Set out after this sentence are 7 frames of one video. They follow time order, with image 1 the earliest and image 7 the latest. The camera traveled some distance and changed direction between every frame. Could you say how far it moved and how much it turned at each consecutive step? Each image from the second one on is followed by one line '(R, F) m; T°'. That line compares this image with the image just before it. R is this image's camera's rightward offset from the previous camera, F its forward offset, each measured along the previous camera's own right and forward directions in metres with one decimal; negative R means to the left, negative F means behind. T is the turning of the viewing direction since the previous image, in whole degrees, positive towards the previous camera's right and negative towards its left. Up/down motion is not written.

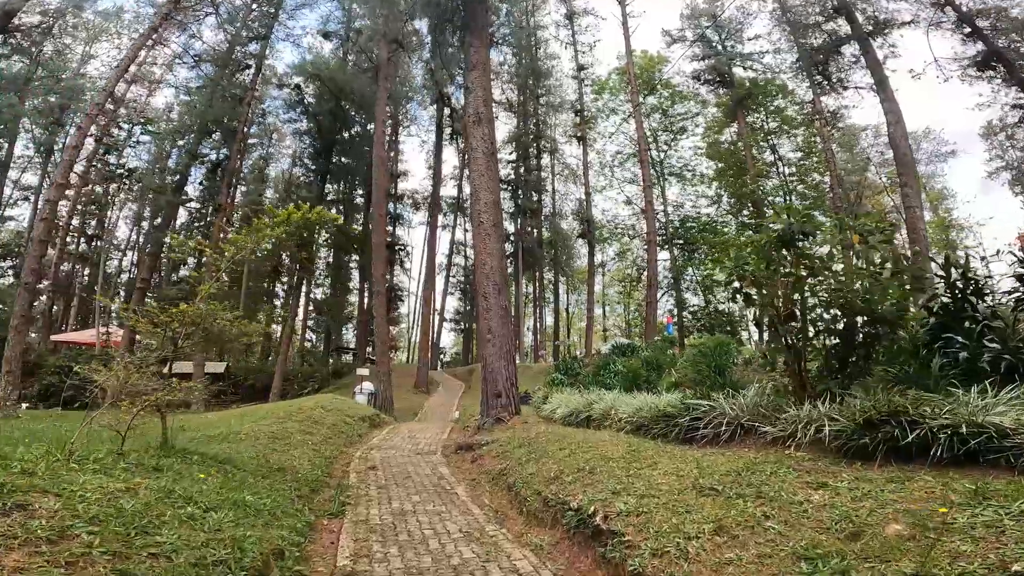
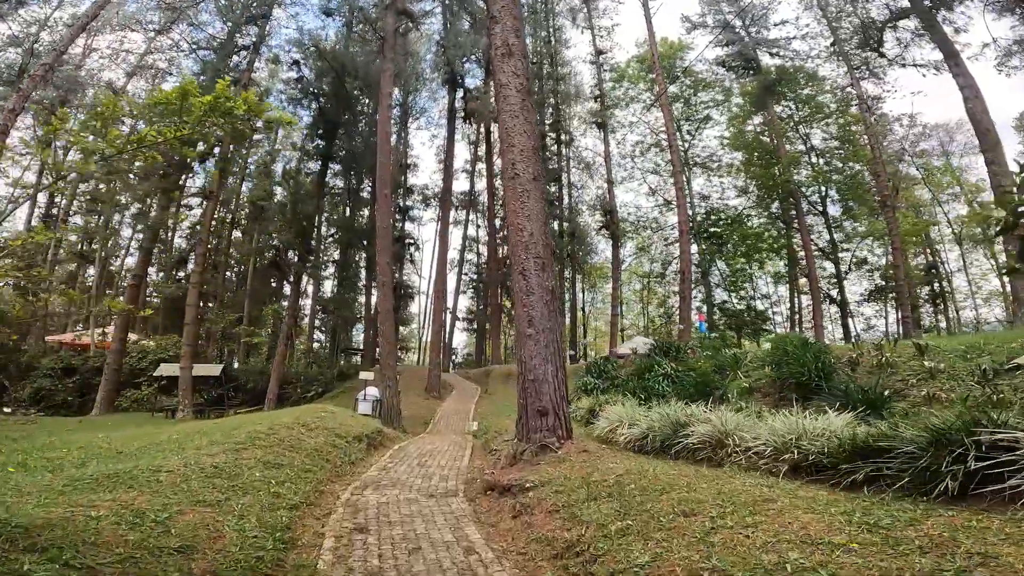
(-0.3, +1.3) m; -1°
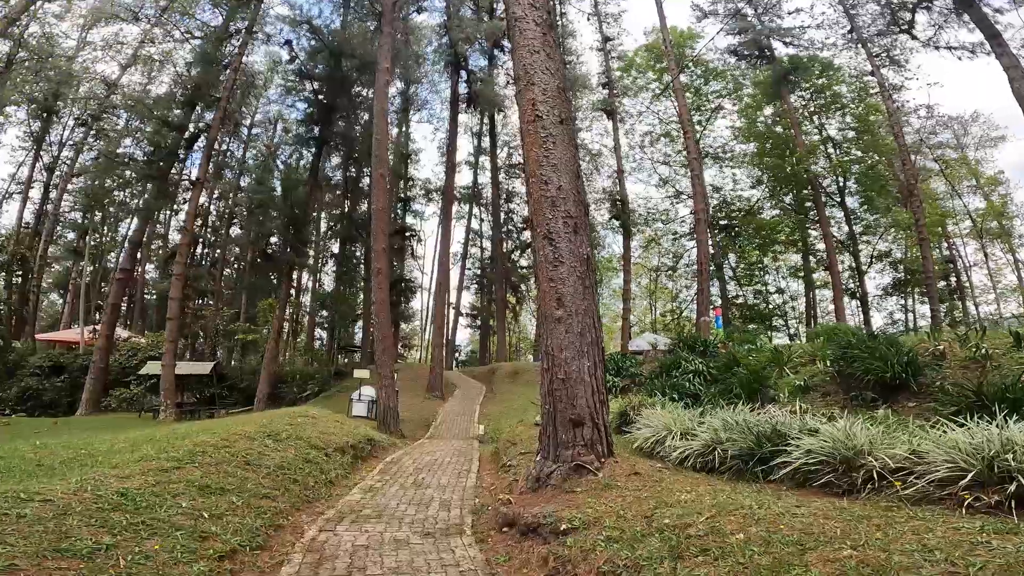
(-0.1, +0.8) m; 0°
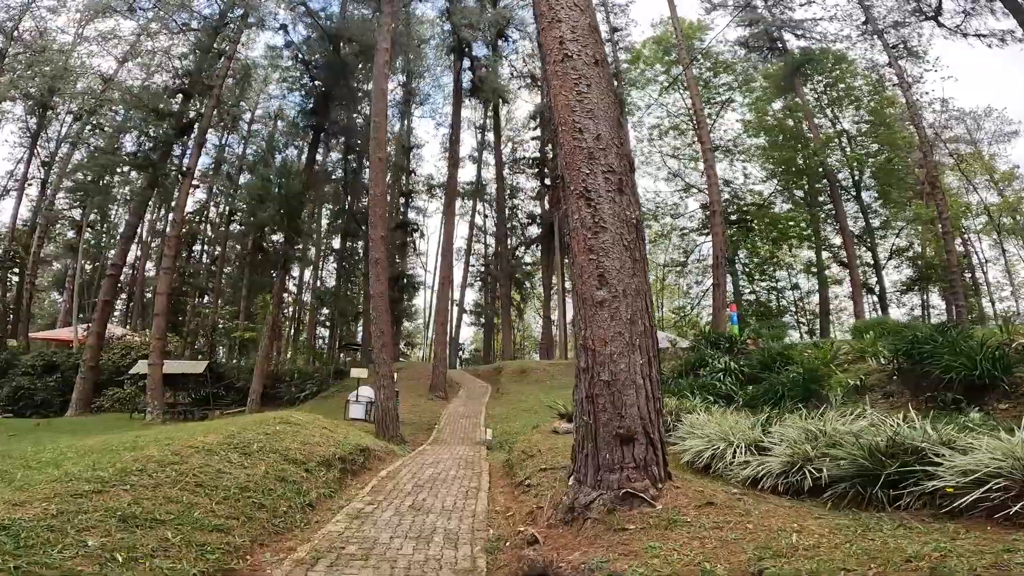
(-0.1, +0.6) m; 0°
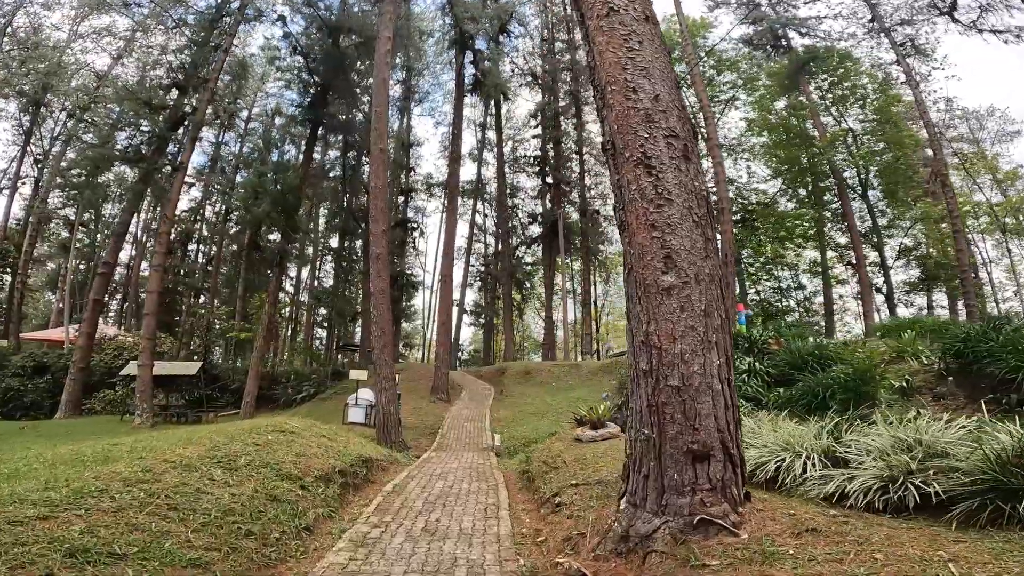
(-0.1, +0.4) m; 0°
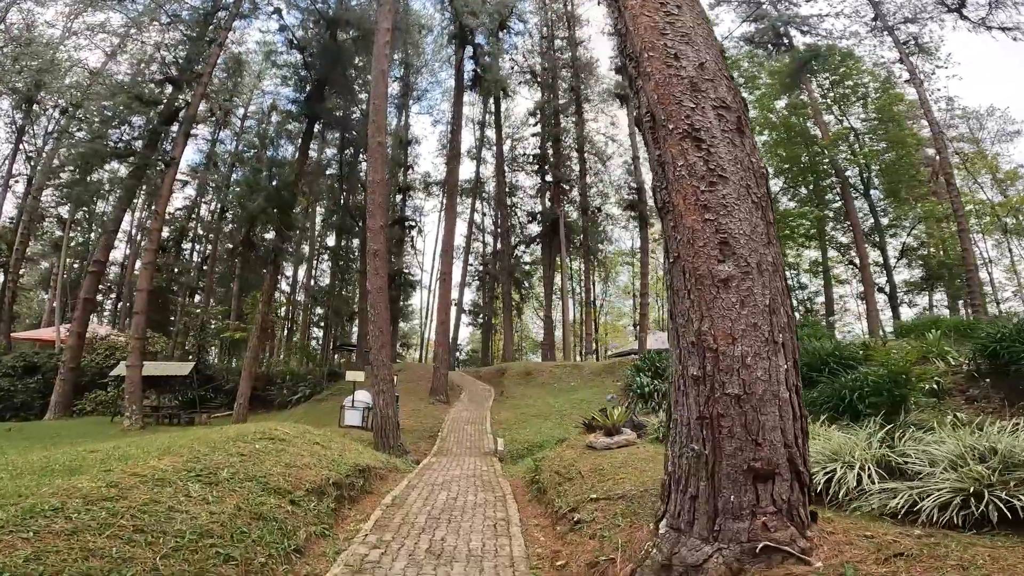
(-0.1, +0.2) m; 0°
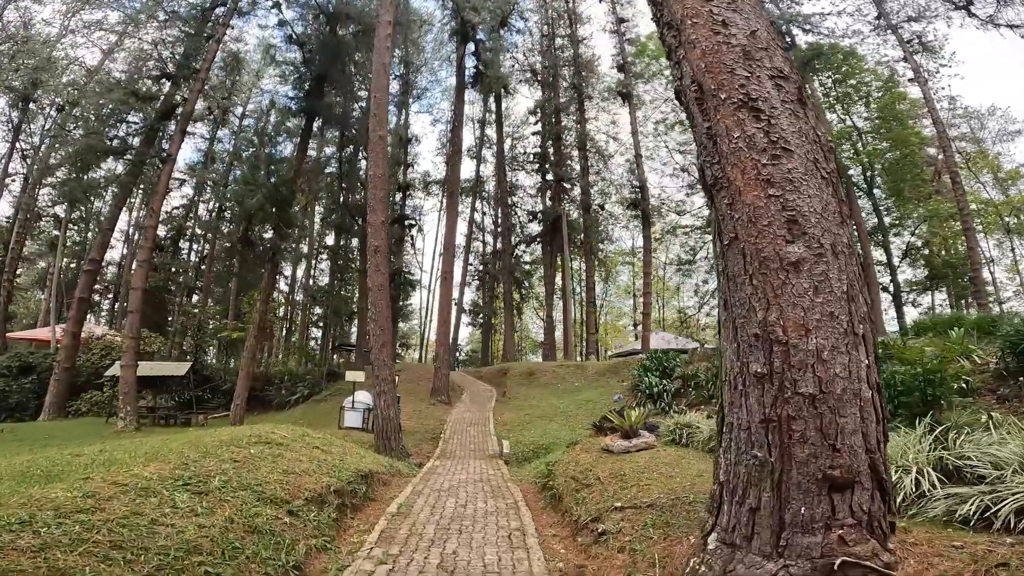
(-0.1, +0.2) m; 0°
